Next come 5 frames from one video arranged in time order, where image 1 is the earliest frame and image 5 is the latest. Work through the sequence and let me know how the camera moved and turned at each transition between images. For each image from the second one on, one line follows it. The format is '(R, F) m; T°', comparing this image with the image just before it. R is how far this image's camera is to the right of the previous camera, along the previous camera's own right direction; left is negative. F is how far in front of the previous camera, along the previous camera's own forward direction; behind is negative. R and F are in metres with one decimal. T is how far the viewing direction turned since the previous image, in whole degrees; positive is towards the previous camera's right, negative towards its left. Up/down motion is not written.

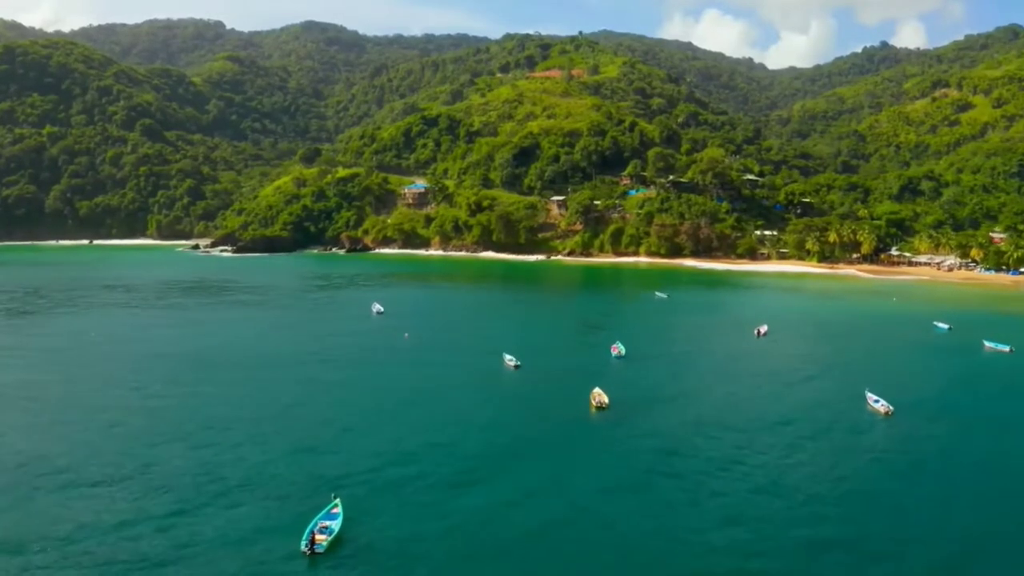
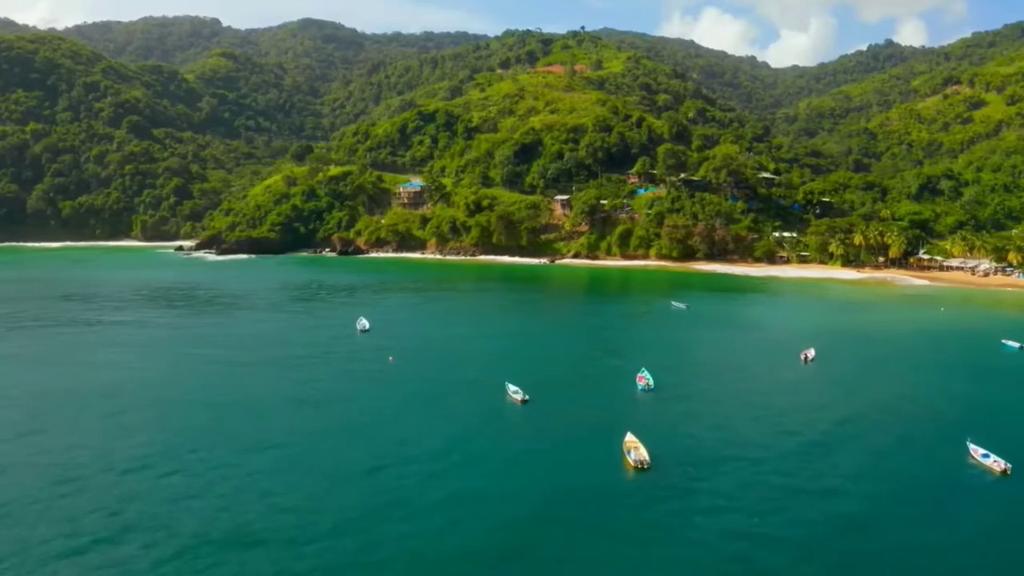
(-0.2, +7.1) m; 0°
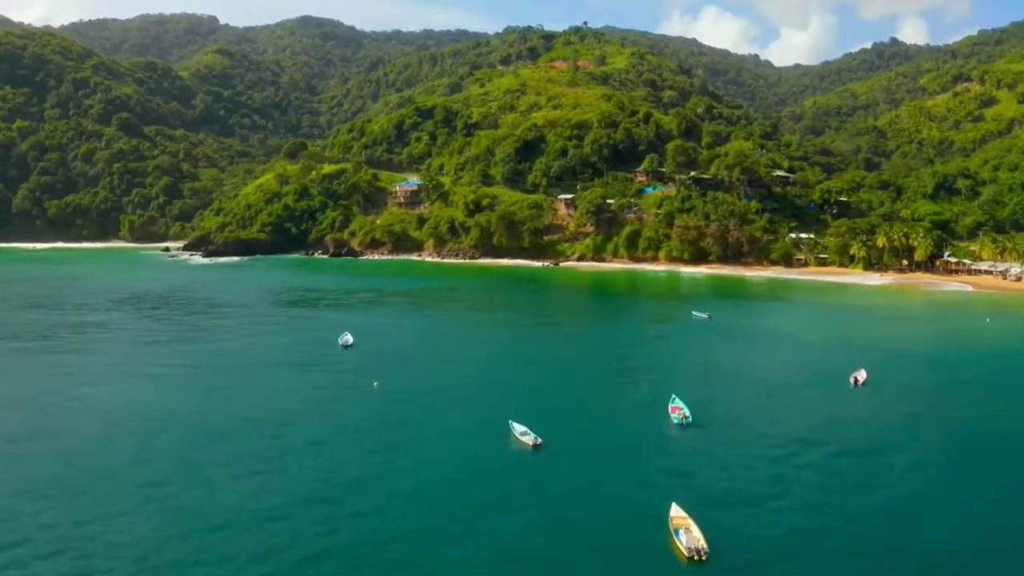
(-0.2, +5.5) m; 0°
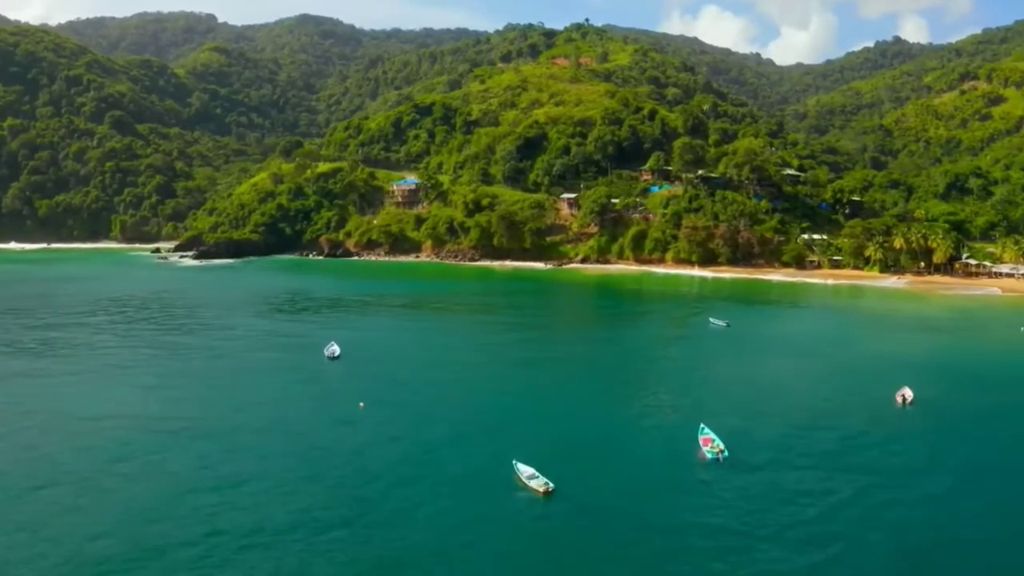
(-0.1, +3.7) m; 0°
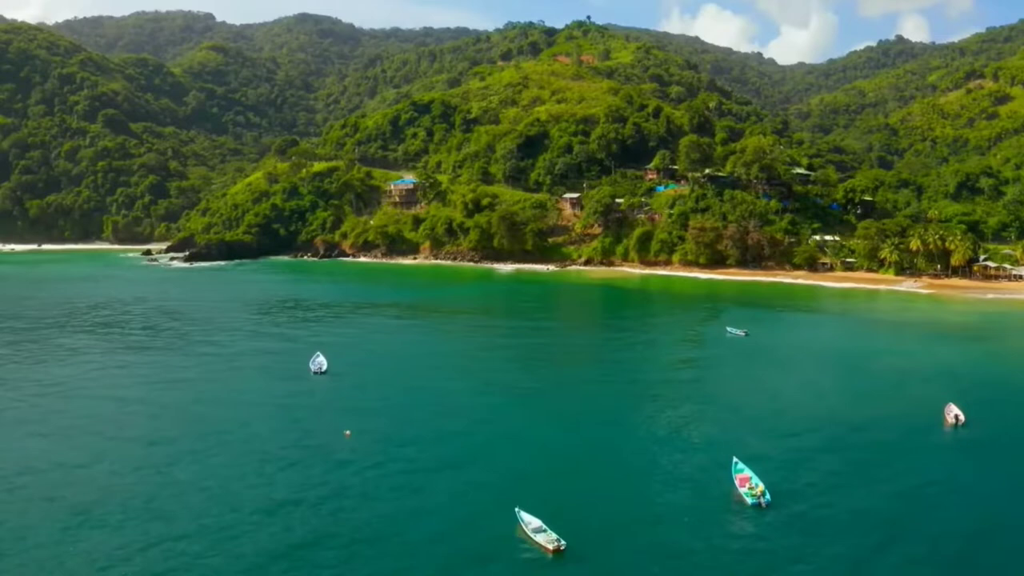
(-0.1, +3.3) m; 0°
